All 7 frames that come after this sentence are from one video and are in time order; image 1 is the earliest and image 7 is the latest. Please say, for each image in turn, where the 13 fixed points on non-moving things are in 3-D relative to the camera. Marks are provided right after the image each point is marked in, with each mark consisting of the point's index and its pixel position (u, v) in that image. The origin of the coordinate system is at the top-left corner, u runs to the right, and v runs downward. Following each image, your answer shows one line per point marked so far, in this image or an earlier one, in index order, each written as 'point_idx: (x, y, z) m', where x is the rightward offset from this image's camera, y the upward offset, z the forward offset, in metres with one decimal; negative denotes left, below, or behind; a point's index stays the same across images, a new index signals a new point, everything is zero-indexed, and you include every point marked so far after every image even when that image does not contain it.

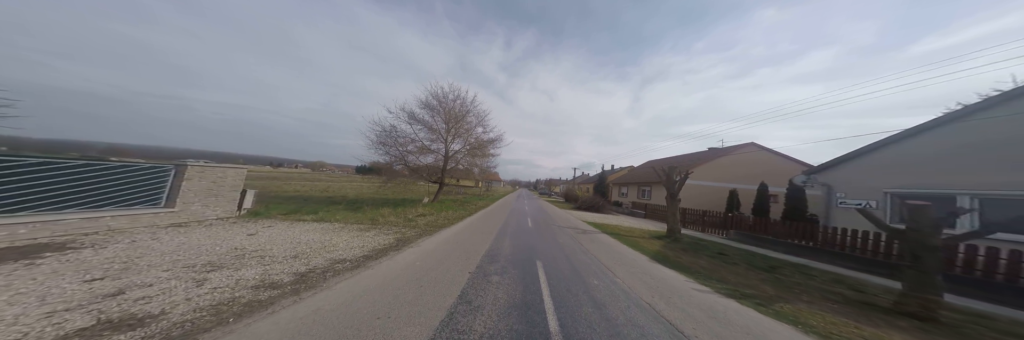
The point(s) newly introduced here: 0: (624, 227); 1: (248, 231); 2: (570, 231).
0: (+6.6, -3.4, +12.3) m
1: (-7.1, -1.7, +5.7) m
2: (+2.6, -2.8, +9.8) m
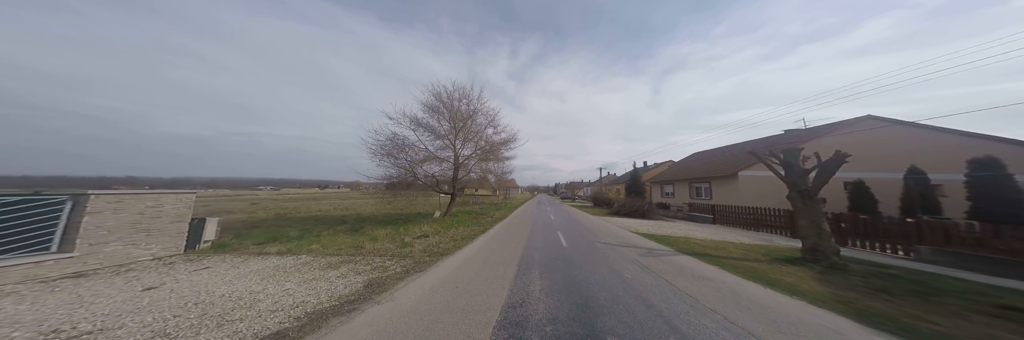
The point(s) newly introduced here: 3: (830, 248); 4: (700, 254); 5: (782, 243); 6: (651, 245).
0: (+8.0, -3.0, +8.8) m
1: (-6.5, -2.0, +3.9) m
2: (+3.7, -2.6, +6.7) m
3: (+8.4, -2.1, +5.6) m
4: (+5.9, -2.7, +6.7) m
5: (+11.1, -3.1, +8.7) m
6: (+4.6, -2.6, +7.0) m
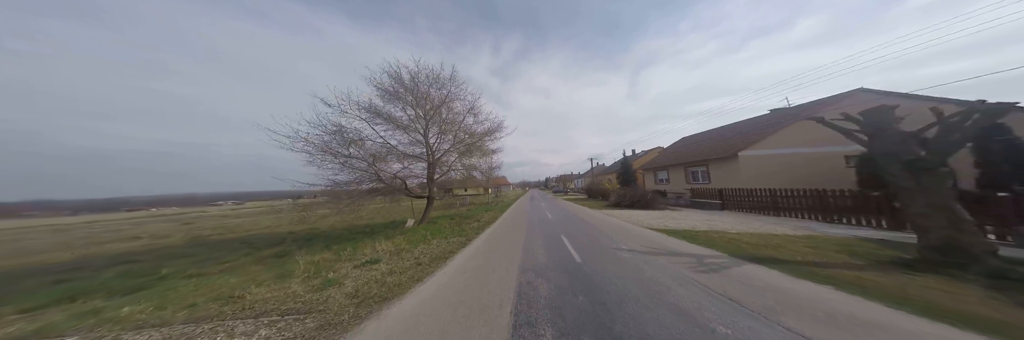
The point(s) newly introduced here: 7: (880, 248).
0: (+7.7, -2.2, +7.0) m
1: (-6.5, -2.1, +1.3) m
2: (+3.5, -2.1, +4.7) m
3: (+8.2, -1.3, +3.8) m
4: (+5.7, -2.0, +4.8) m
5: (+10.8, -2.2, +7.1) m
6: (+4.4, -2.0, +5.1) m
7: (+9.1, -1.9, +5.4) m
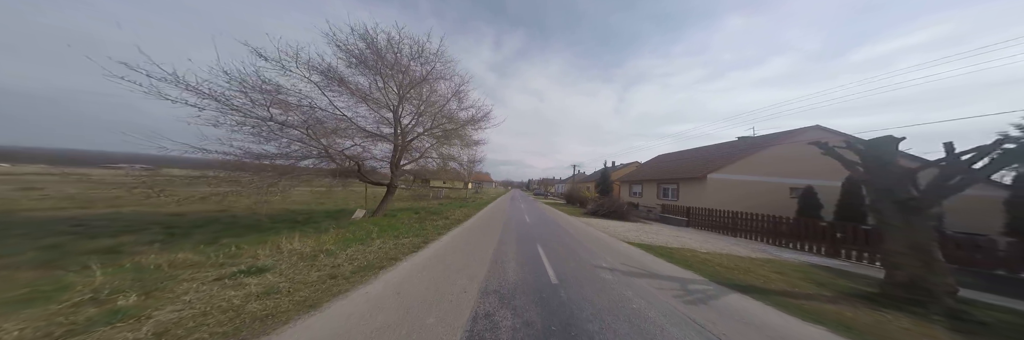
0: (+6.6, -2.8, +6.9) m
1: (-6.8, -1.2, -0.4) m
2: (+2.7, -2.2, +4.1) m
3: (+7.5, -2.0, +3.7) m
4: (+4.9, -2.4, +4.4) m
5: (+9.6, -3.1, +7.3) m
6: (+3.5, -2.3, +4.5) m
7: (+8.2, -2.7, +5.3) m
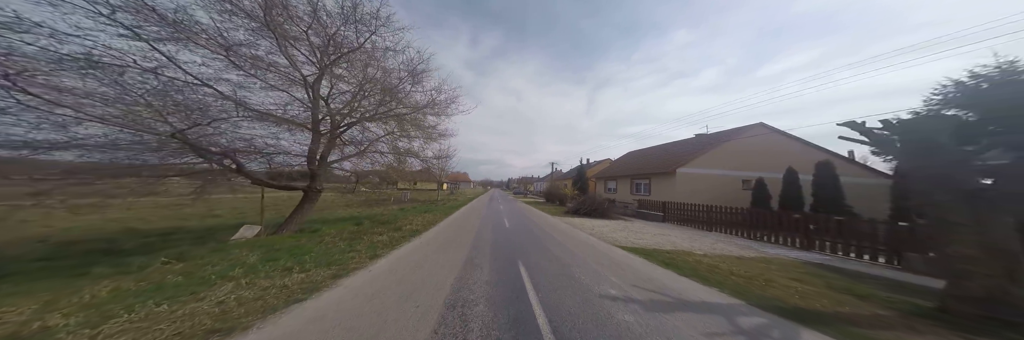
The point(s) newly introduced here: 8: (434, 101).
0: (+5.7, -2.5, +5.9) m
1: (-6.6, -1.1, -3.2) m
2: (+2.2, -2.0, +2.6) m
3: (+7.1, -1.6, +2.9) m
4: (+4.4, -2.2, +3.2) m
5: (+8.7, -2.8, +6.8) m
6: (+3.1, -2.0, +3.2) m
7: (+7.5, -2.4, +4.6) m
8: (-4.1, +3.3, +10.1) m
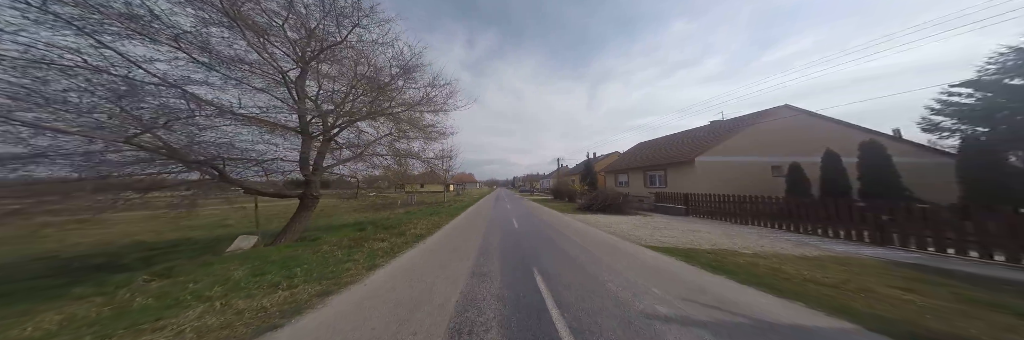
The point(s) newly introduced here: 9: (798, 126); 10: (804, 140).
0: (+6.2, -2.1, +4.9) m
1: (-6.6, -1.3, -3.6) m
2: (+2.5, -1.8, +1.8) m
3: (+7.3, -1.2, +1.8) m
4: (+4.7, -1.8, +2.3) m
5: (+9.2, -2.2, +5.6) m
6: (+3.3, -1.7, +2.3) m
7: (+7.9, -1.9, +3.5) m
8: (-3.7, +3.3, +9.5) m
9: (+25.1, +3.9, +18.4) m
10: (+25.7, +2.6, +18.5) m
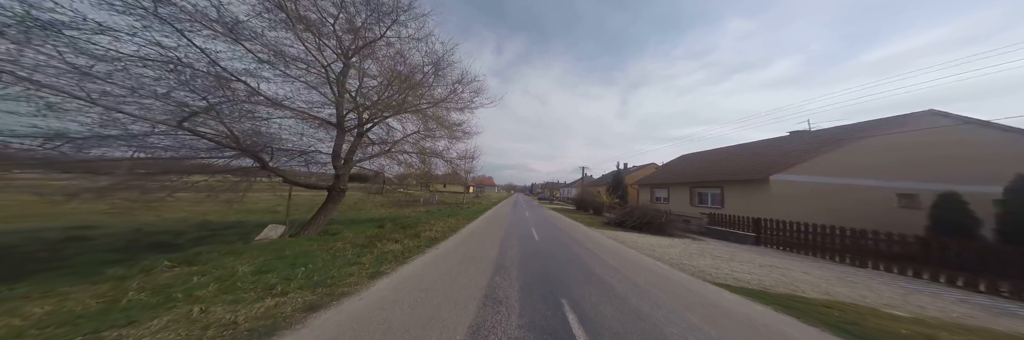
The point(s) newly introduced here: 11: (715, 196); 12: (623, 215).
0: (+6.7, -2.4, +2.9) m
1: (-7.1, -0.7, -3.5) m
2: (+2.6, -1.8, +0.4) m
3: (+7.4, -1.5, -0.3) m
4: (+4.8, -2.0, +0.6) m
5: (+9.8, -2.7, +3.2) m
6: (+3.5, -1.8, +0.8) m
7: (+8.2, -2.3, +1.3) m
8: (-2.1, +3.2, +9.1) m
9: (+27.7, +2.1, +13.6) m
10: (+28.3, +0.8, +13.5) m
11: (+17.9, -2.3, +18.1) m
12: (+8.4, -3.3, +15.7) m
